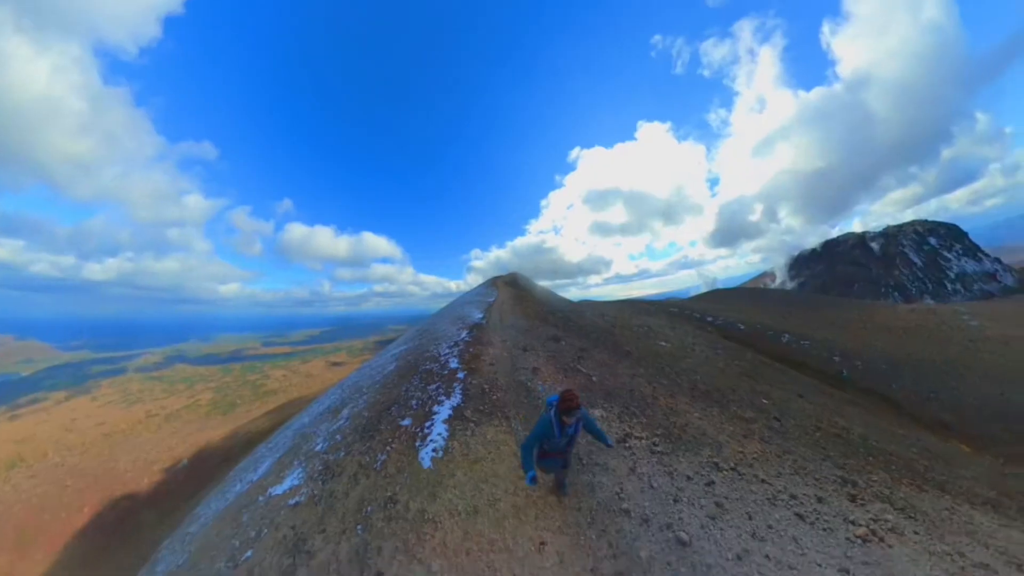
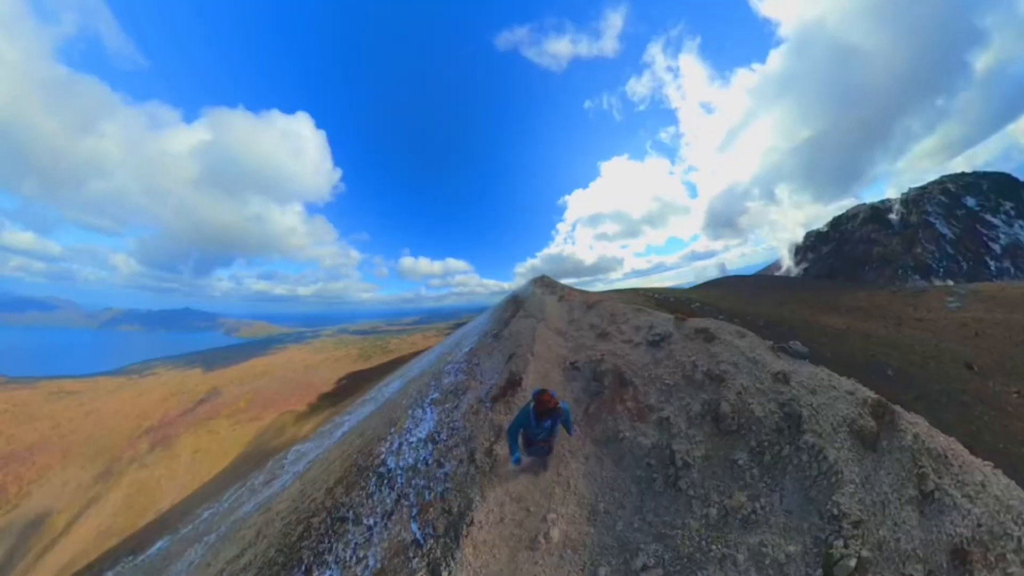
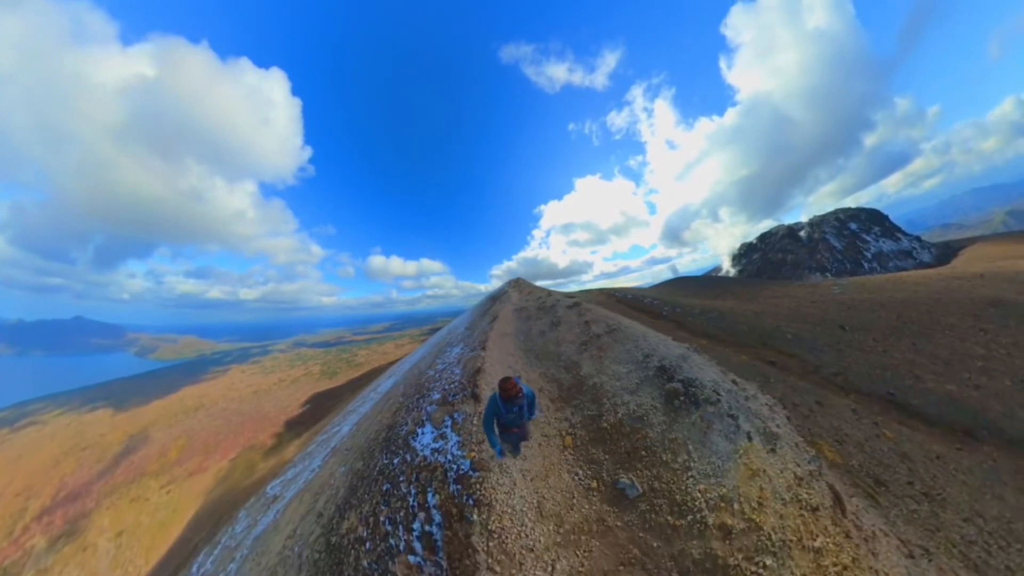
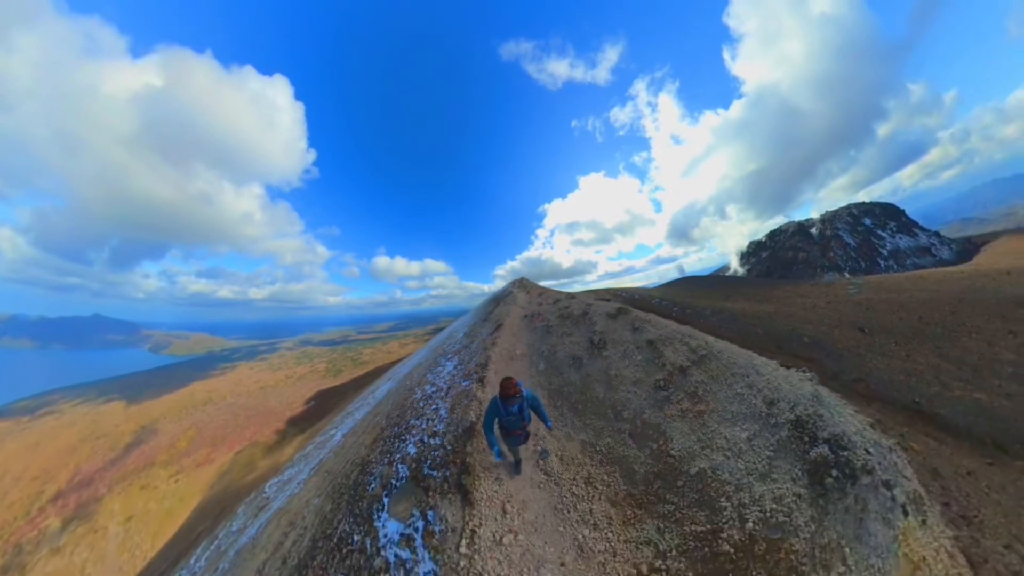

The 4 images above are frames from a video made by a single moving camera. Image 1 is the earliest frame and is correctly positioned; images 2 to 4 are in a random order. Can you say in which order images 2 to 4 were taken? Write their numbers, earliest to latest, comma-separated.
2, 4, 3
